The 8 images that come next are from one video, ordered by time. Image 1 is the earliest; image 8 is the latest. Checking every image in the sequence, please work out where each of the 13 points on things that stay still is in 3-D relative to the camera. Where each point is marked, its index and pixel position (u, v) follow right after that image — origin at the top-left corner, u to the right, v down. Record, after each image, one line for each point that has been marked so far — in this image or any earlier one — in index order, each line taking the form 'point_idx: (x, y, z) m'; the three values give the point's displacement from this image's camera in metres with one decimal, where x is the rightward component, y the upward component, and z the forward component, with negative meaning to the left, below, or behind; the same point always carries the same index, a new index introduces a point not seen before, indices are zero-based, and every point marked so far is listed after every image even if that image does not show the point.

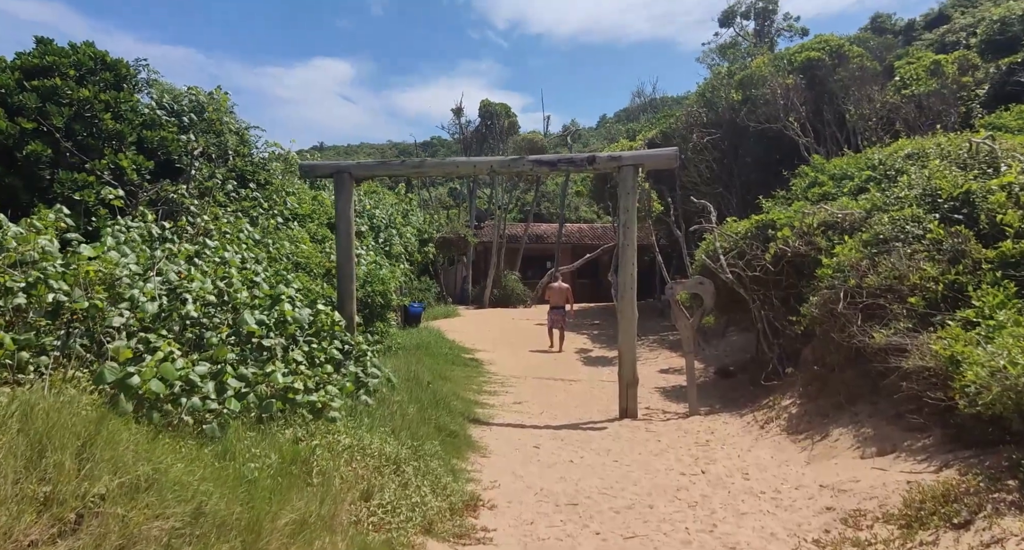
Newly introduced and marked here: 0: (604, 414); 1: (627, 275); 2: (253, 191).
0: (+1.1, -1.6, +7.7) m
1: (+1.2, 0.0, +7.4) m
2: (-4.0, +1.3, +10.4) m
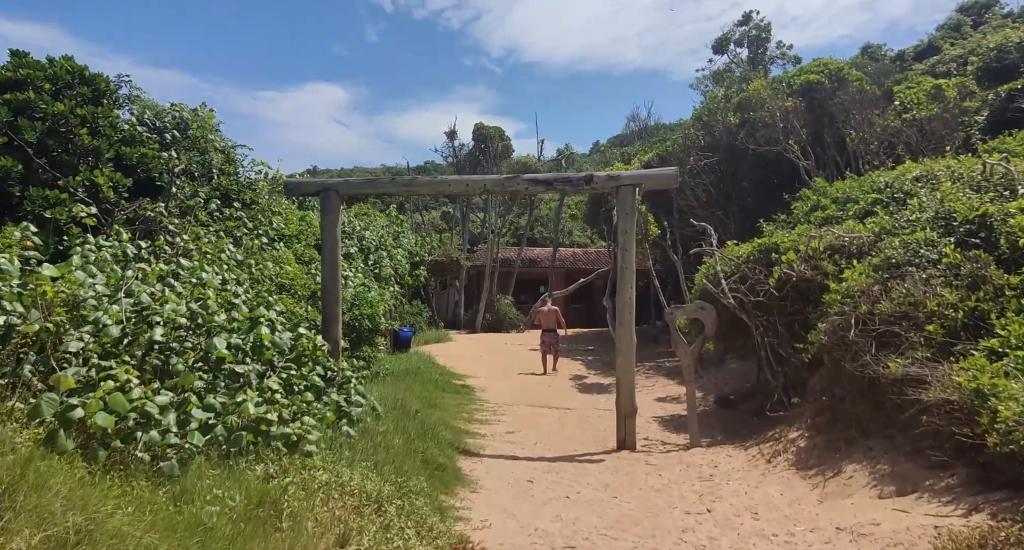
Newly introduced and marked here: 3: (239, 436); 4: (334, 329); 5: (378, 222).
0: (+1.0, -1.8, +7.4) m
1: (+1.2, -0.3, +7.1) m
2: (-4.0, +0.9, +10.1) m
3: (-1.5, -0.9, +3.8) m
4: (-2.0, -0.6, +7.6) m
5: (-2.9, +1.1, +14.7) m
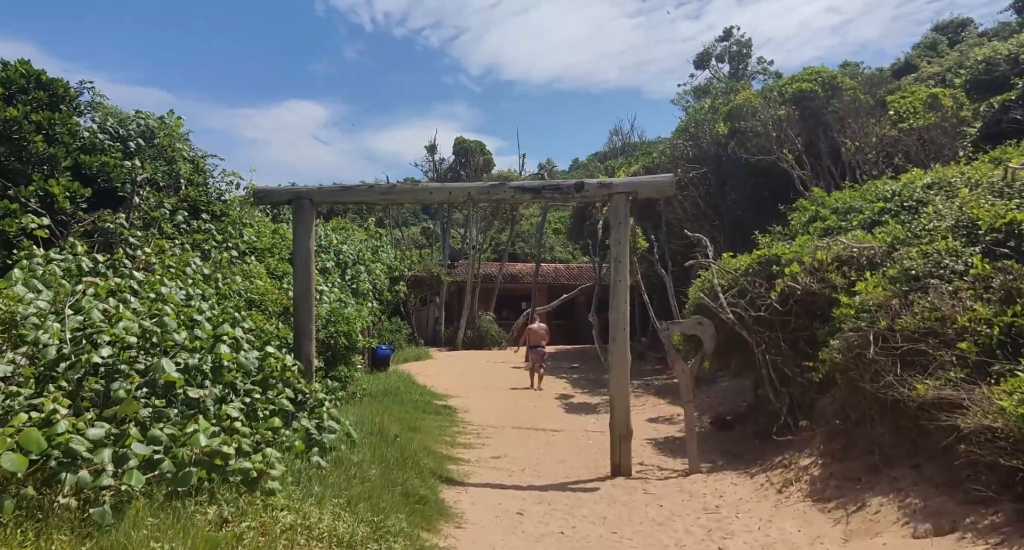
0: (+0.8, -2.0, +6.9) m
1: (+1.0, -0.4, +6.6) m
2: (-4.3, +0.7, +9.5) m
3: (-1.5, -0.9, +3.3) m
4: (-2.1, -0.7, +7.1) m
5: (-3.2, +0.8, +14.2) m
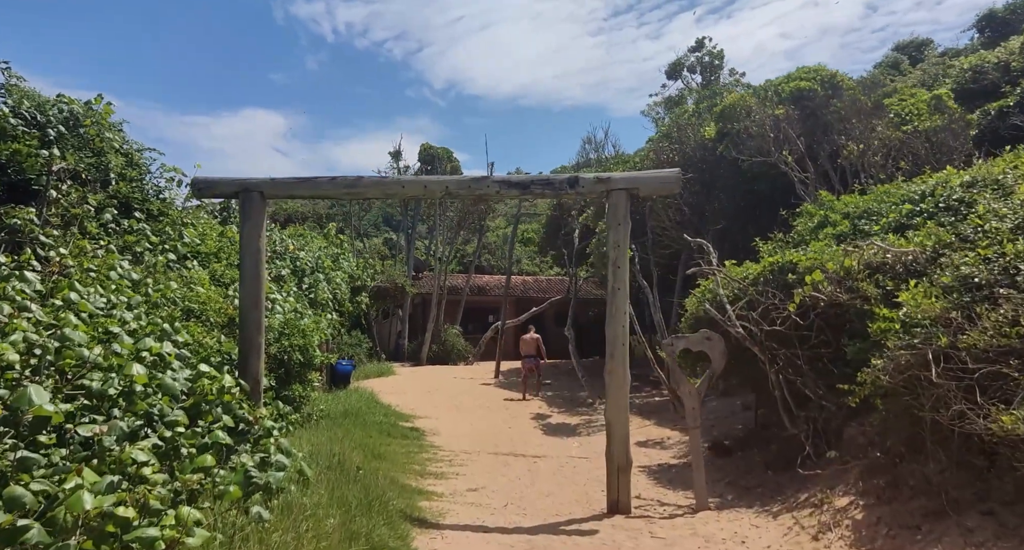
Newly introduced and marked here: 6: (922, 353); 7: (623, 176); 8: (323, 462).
0: (+0.6, -2.0, +6.0) m
1: (+0.9, -0.5, +5.8) m
2: (-4.6, +0.7, +8.4) m
3: (-1.5, -0.9, +2.3) m
4: (-2.3, -0.8, +6.1) m
5: (-3.8, +0.6, +13.1) m
6: (+2.4, -0.4, +3.9) m
7: (+0.9, +0.8, +5.9) m
8: (-1.5, -1.5, +5.4) m
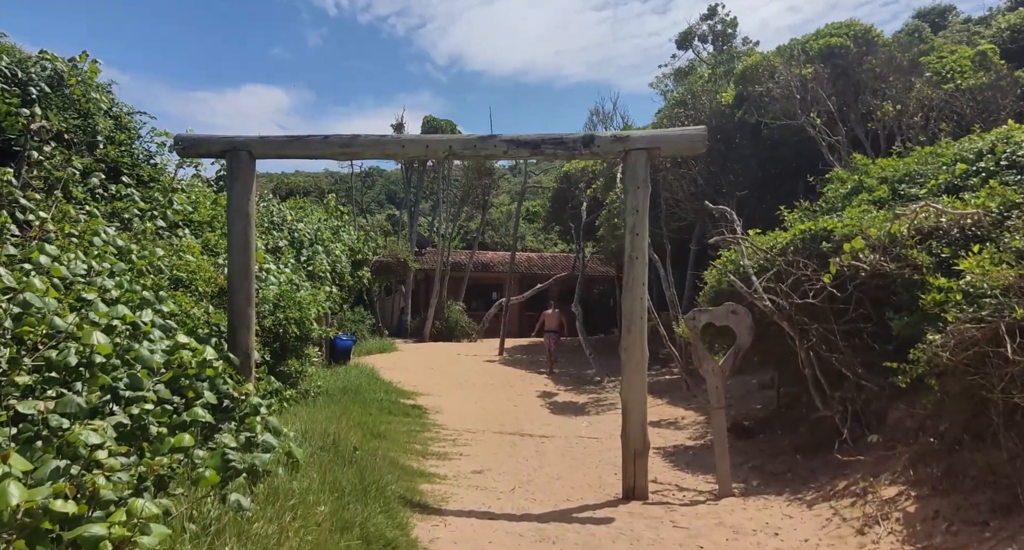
0: (+0.7, -1.8, +5.6) m
1: (+1.0, -0.2, +5.4) m
2: (-4.5, +1.0, +8.0) m
3: (-1.5, -0.8, +1.9) m
4: (-2.2, -0.5, +5.7) m
5: (-3.7, +1.1, +12.7) m
6: (+2.4, -0.3, +3.4) m
7: (+1.0, +1.1, +5.4) m
8: (-1.4, -1.2, +5.0) m
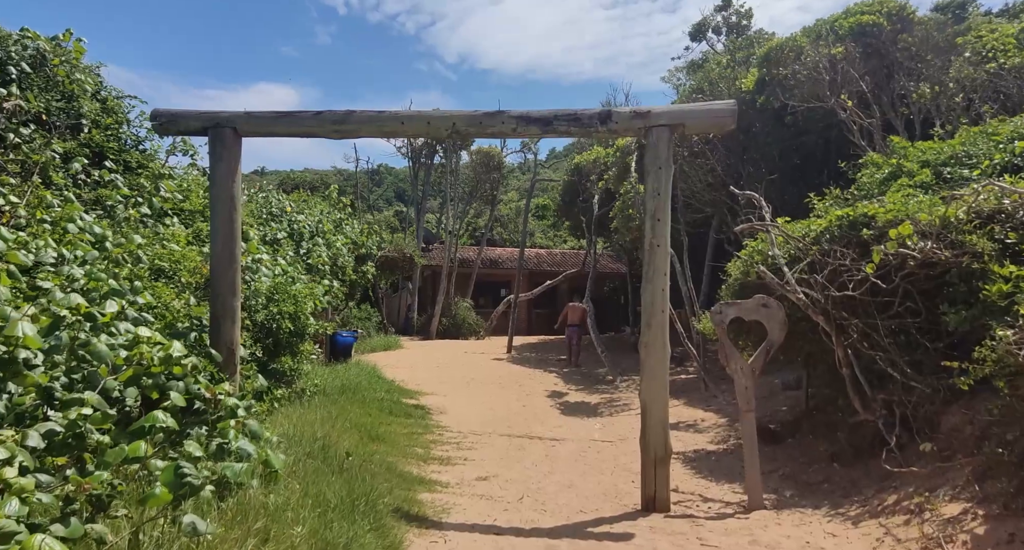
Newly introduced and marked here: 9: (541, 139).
0: (+0.8, -1.7, +5.1) m
1: (+1.0, -0.1, +4.9) m
2: (-4.4, +1.1, +7.5) m
3: (-1.4, -0.7, +1.4) m
4: (-2.2, -0.4, +5.2) m
5: (-3.5, +1.2, +12.2) m
6: (+2.5, -0.2, +2.9) m
7: (+1.1, +1.2, +4.9) m
8: (-1.4, -1.2, +4.5) m
9: (+0.2, +1.0, +5.1) m
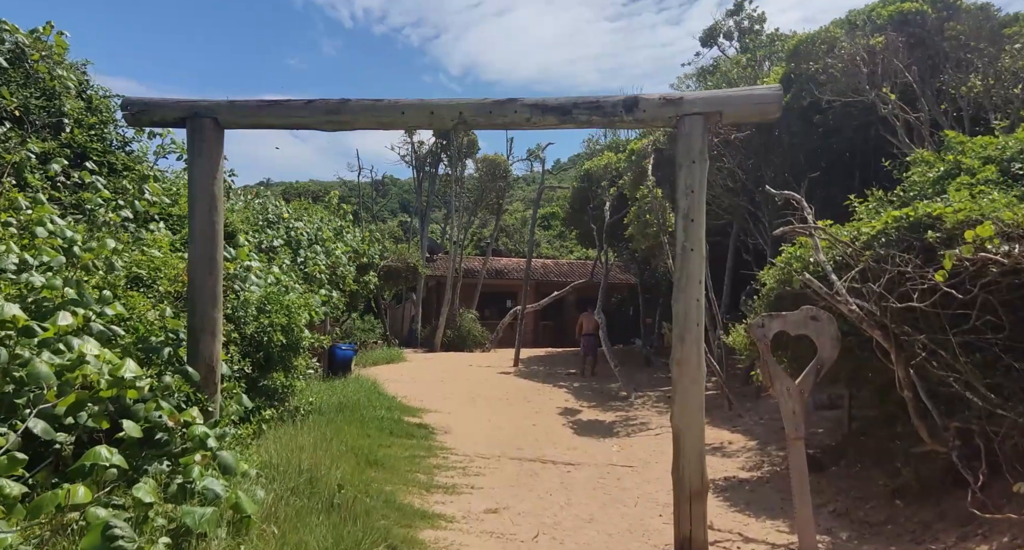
0: (+0.9, -1.8, +4.5) m
1: (+1.1, -0.2, +4.3) m
2: (-4.3, +1.0, +7.0) m
3: (-1.4, -0.7, +0.8) m
4: (-2.1, -0.5, +4.6) m
5: (-3.4, +1.1, +11.7) m
6: (+2.5, -0.2, +2.3) m
7: (+1.2, +1.1, +4.3) m
8: (-1.3, -1.2, +4.0) m
9: (+0.3, +1.0, +4.5) m
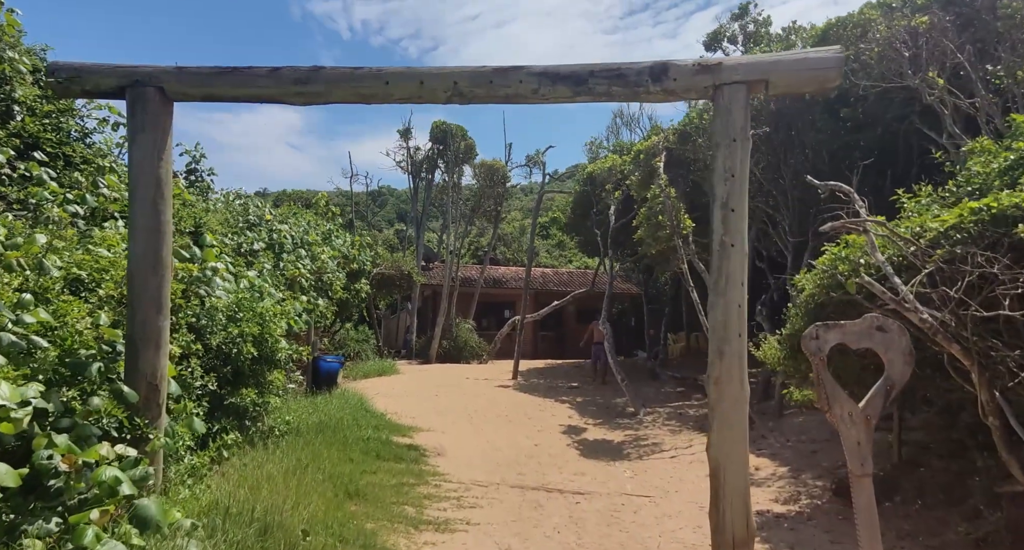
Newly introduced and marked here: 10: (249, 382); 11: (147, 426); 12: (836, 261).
0: (+0.9, -1.8, +3.7) m
1: (+1.1, -0.2, +3.6) m
2: (-4.2, +1.0, +6.2) m
3: (-1.3, -0.6, +0.1) m
4: (-2.1, -0.5, +3.9) m
5: (-3.4, +1.0, +10.9) m
6: (+2.6, -0.2, +1.6) m
7: (+1.2, +1.1, +3.6) m
8: (-1.3, -1.2, +3.2) m
9: (+0.3, +1.0, +3.8) m
10: (-2.3, -0.9, +6.0) m
11: (-2.0, -0.8, +3.8) m
12: (+2.2, +0.1, +4.8) m
